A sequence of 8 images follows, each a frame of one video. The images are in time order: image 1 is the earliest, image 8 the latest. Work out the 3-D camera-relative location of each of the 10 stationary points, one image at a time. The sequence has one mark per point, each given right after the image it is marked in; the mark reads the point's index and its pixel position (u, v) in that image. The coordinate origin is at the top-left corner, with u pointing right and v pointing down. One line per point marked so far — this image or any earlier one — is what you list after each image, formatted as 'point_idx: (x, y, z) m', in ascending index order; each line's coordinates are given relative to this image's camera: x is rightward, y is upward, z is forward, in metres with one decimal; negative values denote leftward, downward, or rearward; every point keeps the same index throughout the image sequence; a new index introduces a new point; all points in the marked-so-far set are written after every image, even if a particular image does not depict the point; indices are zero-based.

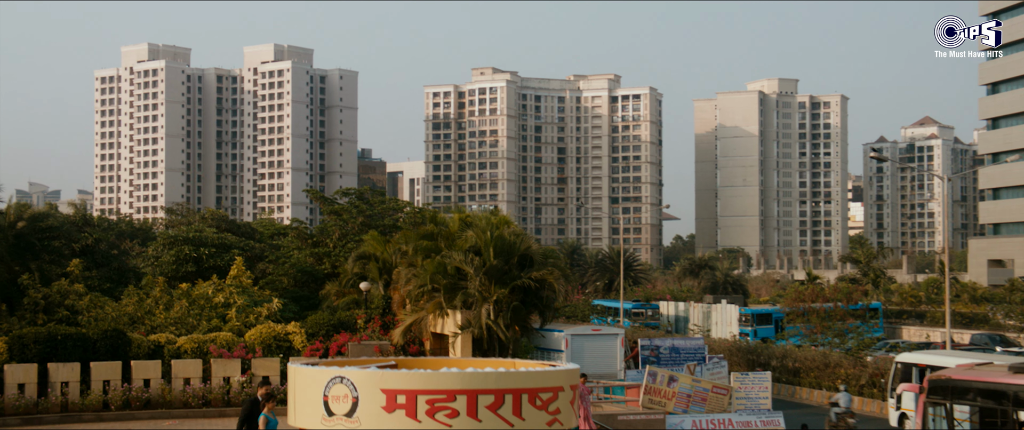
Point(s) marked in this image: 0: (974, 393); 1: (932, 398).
0: (+7.1, -2.6, +16.6) m
1: (+6.8, -2.8, +17.4) m
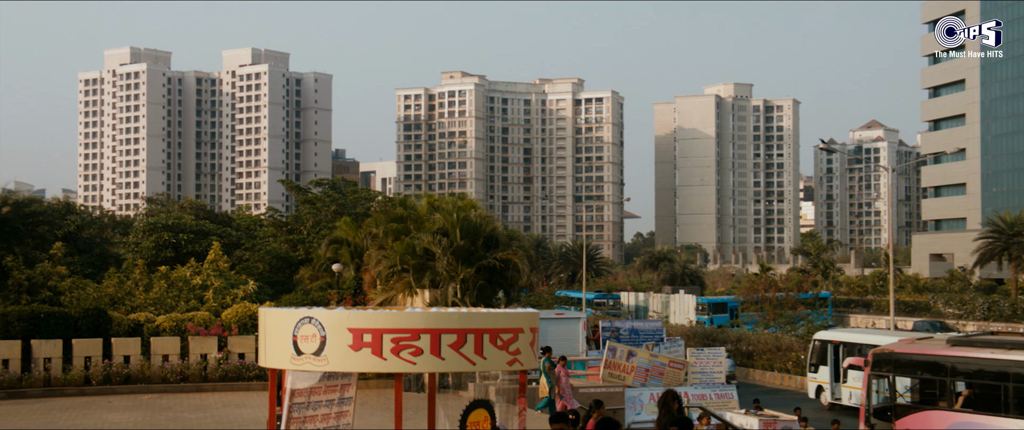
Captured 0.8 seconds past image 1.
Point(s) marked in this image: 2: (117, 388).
0: (+6.6, -2.4, +17.6) m
1: (+6.2, -2.6, +18.4) m
2: (-6.8, -2.9, +18.6) m
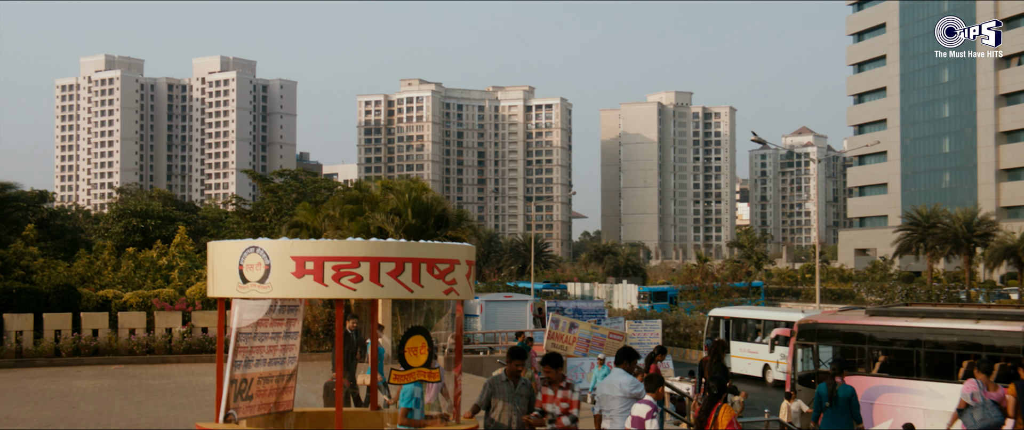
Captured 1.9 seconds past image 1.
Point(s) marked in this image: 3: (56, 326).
0: (+5.7, -2.1, +19.0) m
1: (+5.3, -2.3, +19.8) m
2: (-7.7, -2.6, +19.6) m
3: (-8.2, -2.0, +19.5) m
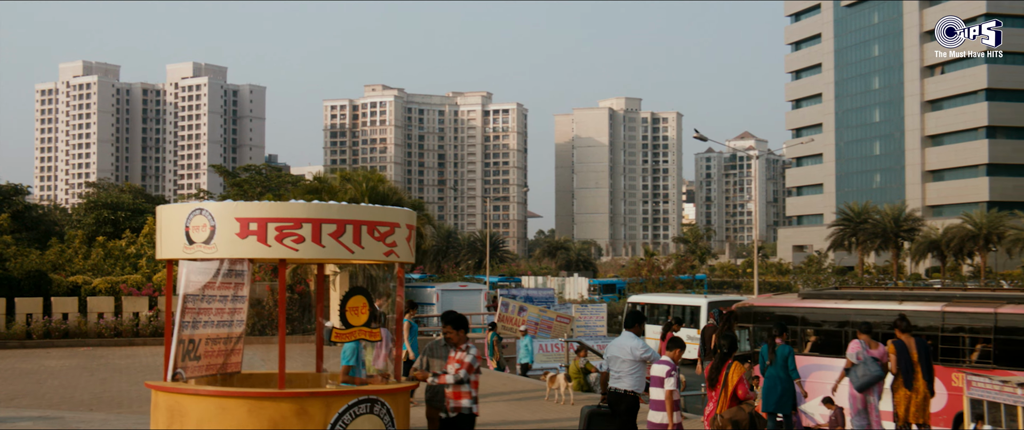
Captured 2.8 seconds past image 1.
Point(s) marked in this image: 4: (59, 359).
0: (+4.8, -2.0, +20.4) m
1: (+4.4, -2.2, +21.2) m
2: (-8.6, -2.4, +20.6) m
3: (-9.1, -1.8, +20.5) m
4: (-8.1, -2.6, +19.4) m
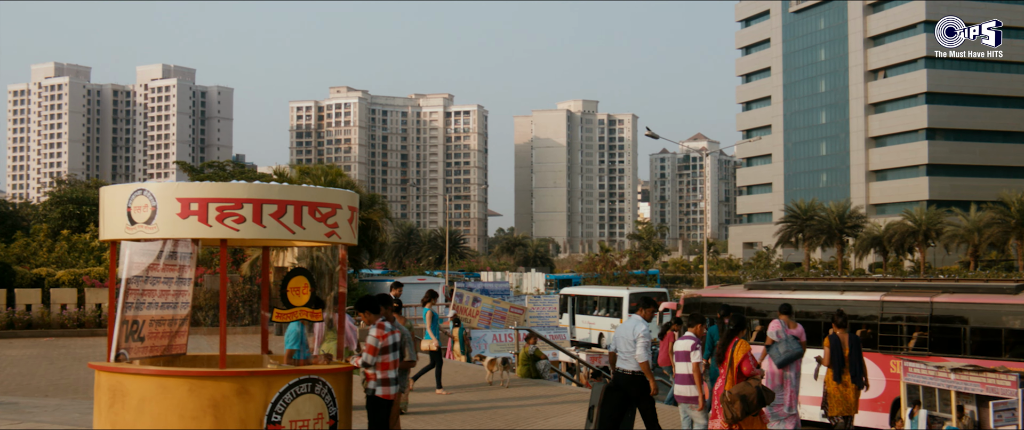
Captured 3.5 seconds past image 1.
0: (+4.0, -1.9, +21.3) m
1: (+3.5, -2.1, +22.0) m
2: (-9.5, -2.3, +21.2) m
3: (-9.9, -1.7, +21.1) m
4: (-8.9, -2.5, +20.0) m
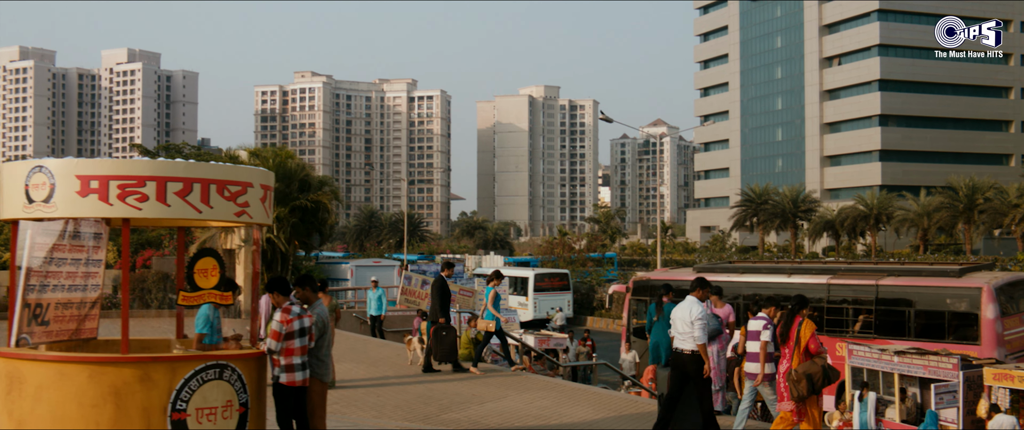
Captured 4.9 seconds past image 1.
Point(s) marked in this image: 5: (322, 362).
0: (+3.1, -1.6, +21.8) m
1: (+2.6, -1.8, +22.5) m
2: (-10.4, -2.0, +21.5) m
3: (-10.8, -1.4, +21.4) m
4: (-9.8, -2.1, +20.3) m
5: (-1.6, -1.2, +8.9) m
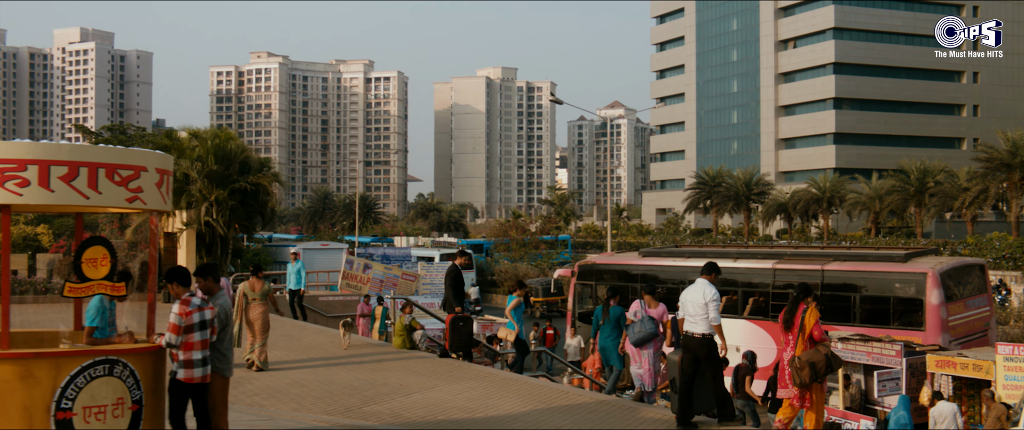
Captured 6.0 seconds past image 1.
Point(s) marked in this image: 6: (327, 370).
0: (+2.1, -1.2, +21.8) m
1: (+1.6, -1.4, +22.6) m
2: (-11.4, -1.6, +21.4) m
3: (-11.8, -1.0, +21.3) m
4: (-10.8, -1.8, +20.2) m
5: (-2.4, -1.2, +8.9) m
6: (-2.3, -2.0, +13.6) m
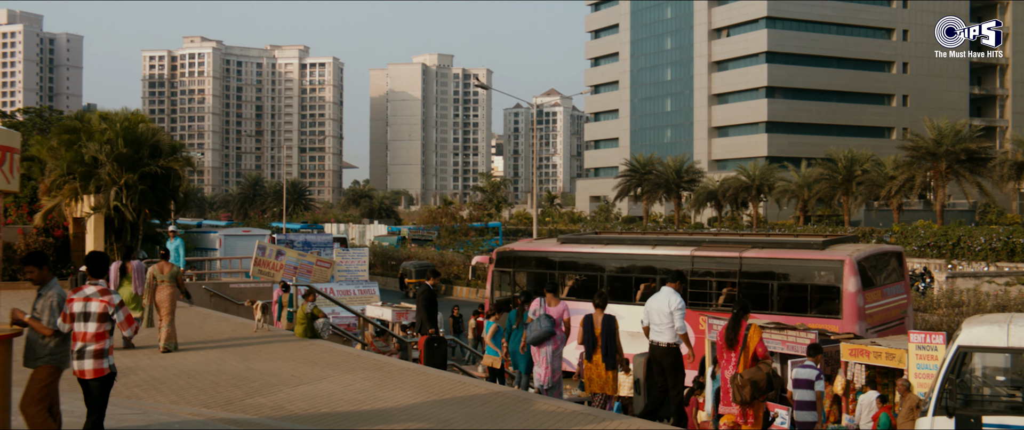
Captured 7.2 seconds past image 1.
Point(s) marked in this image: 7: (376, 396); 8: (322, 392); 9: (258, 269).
0: (+0.5, -1.0, +21.9) m
1: (+0.1, -1.2, +22.6) m
2: (-12.9, -1.3, +21.2) m
3: (-13.3, -0.7, +21.0) m
4: (-12.3, -1.5, +20.0) m
5: (-3.6, -1.0, +8.9) m
6: (-3.6, -1.8, +13.5) m
7: (-1.6, -2.0, +12.5) m
8: (-2.2, -2.0, +12.5) m
9: (-4.4, -1.0, +20.8) m
